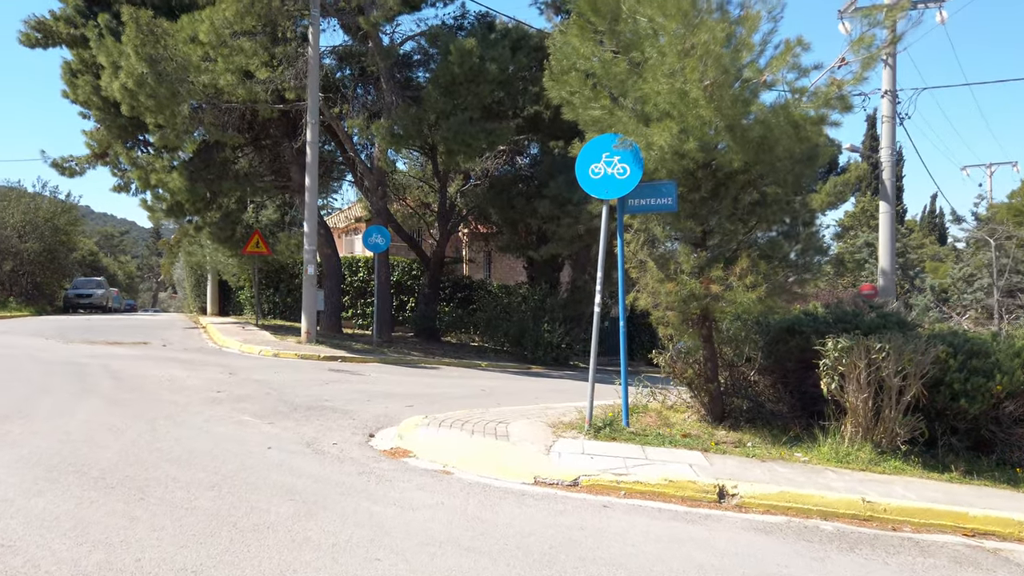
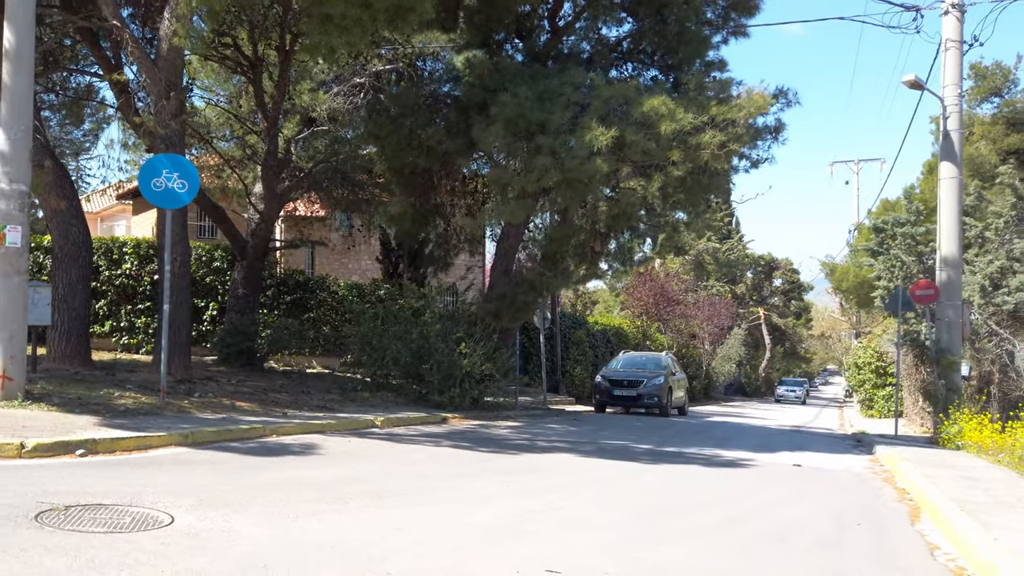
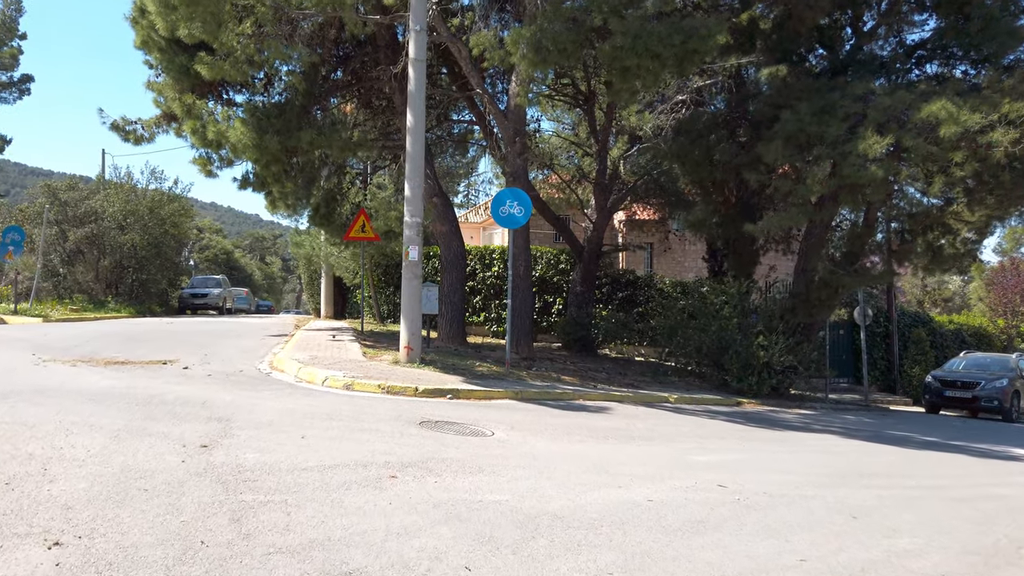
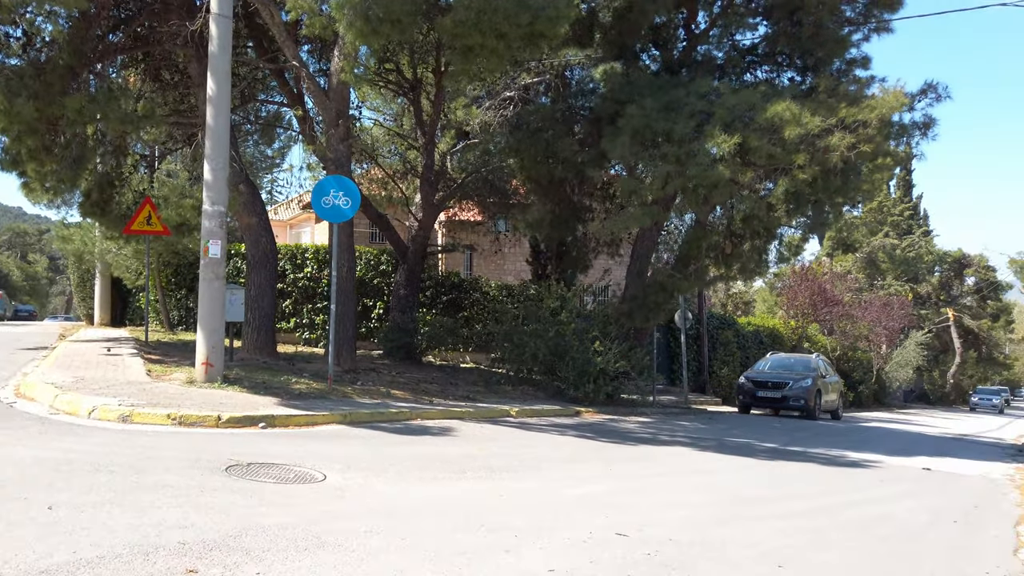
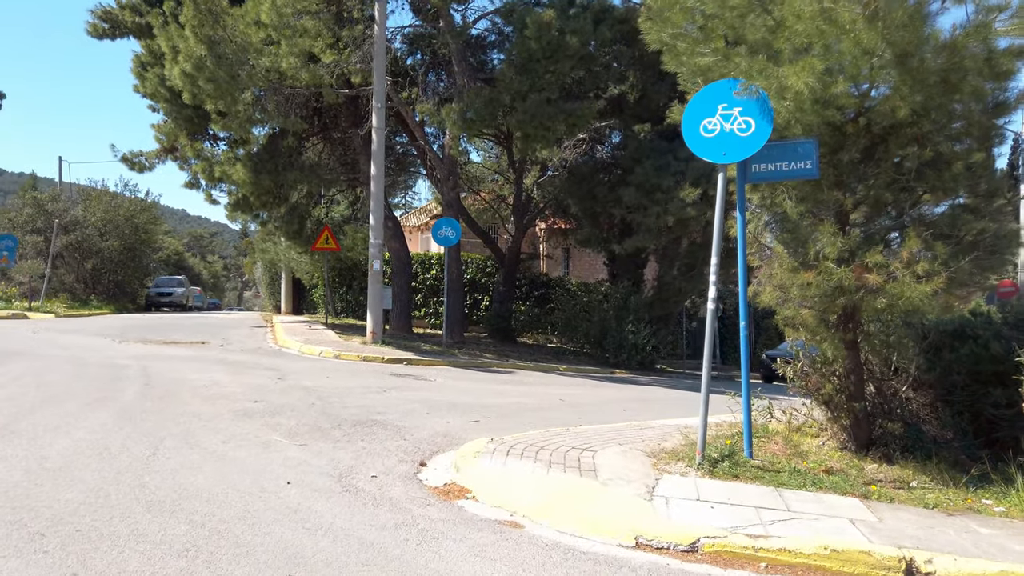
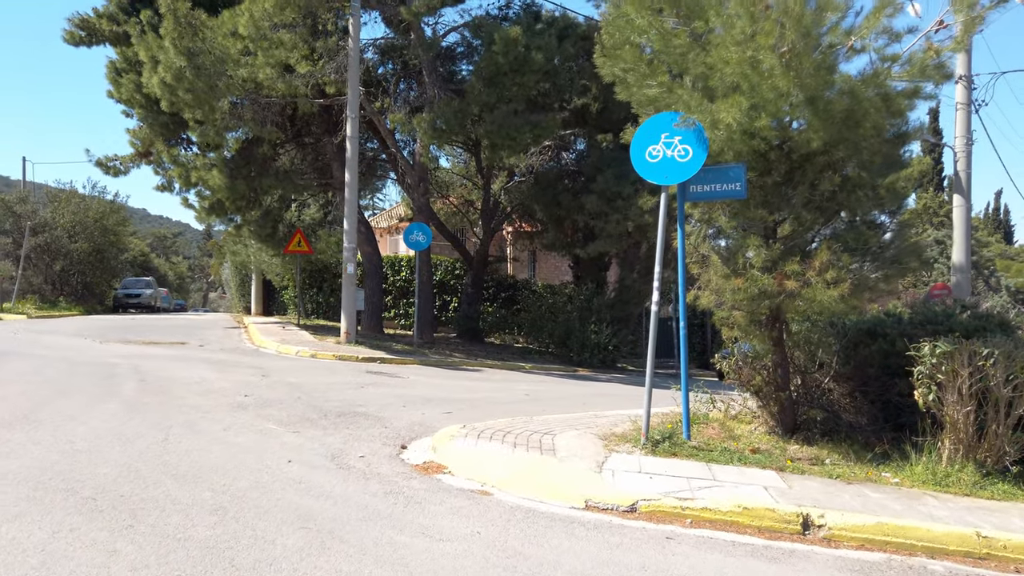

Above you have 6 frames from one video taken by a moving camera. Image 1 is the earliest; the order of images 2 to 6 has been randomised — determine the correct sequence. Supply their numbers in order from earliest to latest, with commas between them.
6, 5, 3, 4, 2
